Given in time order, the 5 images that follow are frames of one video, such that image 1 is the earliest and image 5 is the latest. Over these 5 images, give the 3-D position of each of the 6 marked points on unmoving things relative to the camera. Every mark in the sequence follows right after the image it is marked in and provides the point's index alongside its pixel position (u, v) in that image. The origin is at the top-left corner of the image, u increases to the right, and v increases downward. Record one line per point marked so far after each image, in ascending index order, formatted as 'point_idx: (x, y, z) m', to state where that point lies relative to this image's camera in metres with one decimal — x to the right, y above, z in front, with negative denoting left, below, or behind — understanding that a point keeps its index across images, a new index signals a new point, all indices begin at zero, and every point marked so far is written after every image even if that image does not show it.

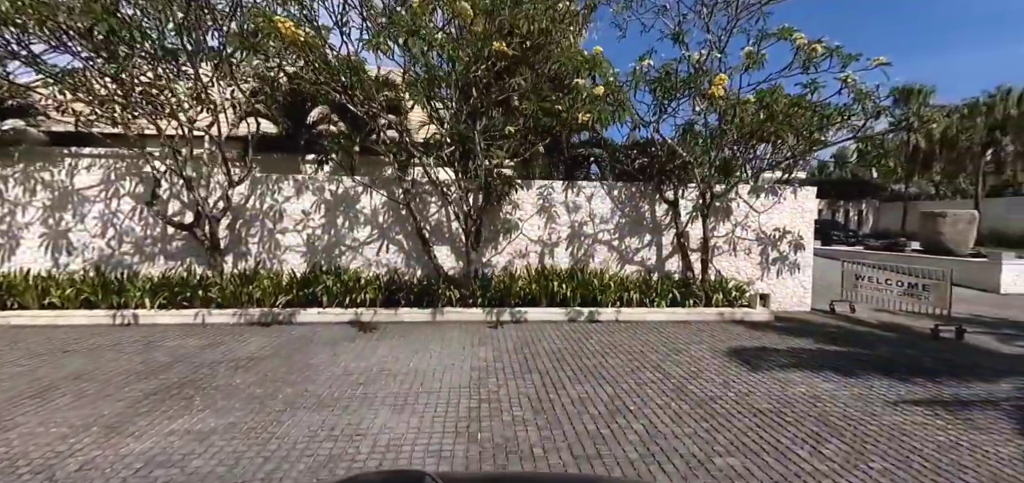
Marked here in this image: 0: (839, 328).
0: (+5.9, -1.6, +8.1) m
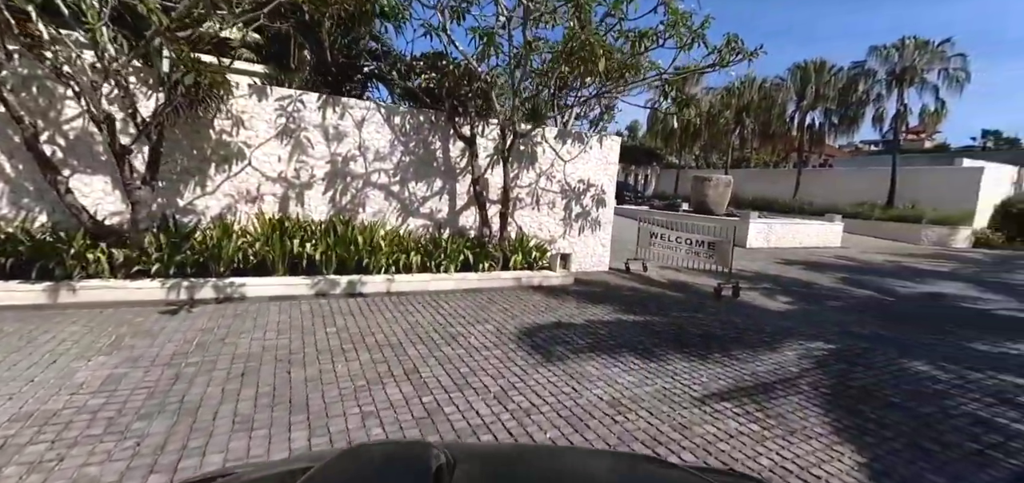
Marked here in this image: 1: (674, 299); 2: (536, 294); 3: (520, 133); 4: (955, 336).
0: (+2.1, -0.8, +7.5) m
1: (+2.5, -0.9, +7.1) m
2: (+0.4, -0.8, +6.9) m
3: (+0.1, +1.7, +7.1) m
4: (+5.8, -1.3, +6.0) m
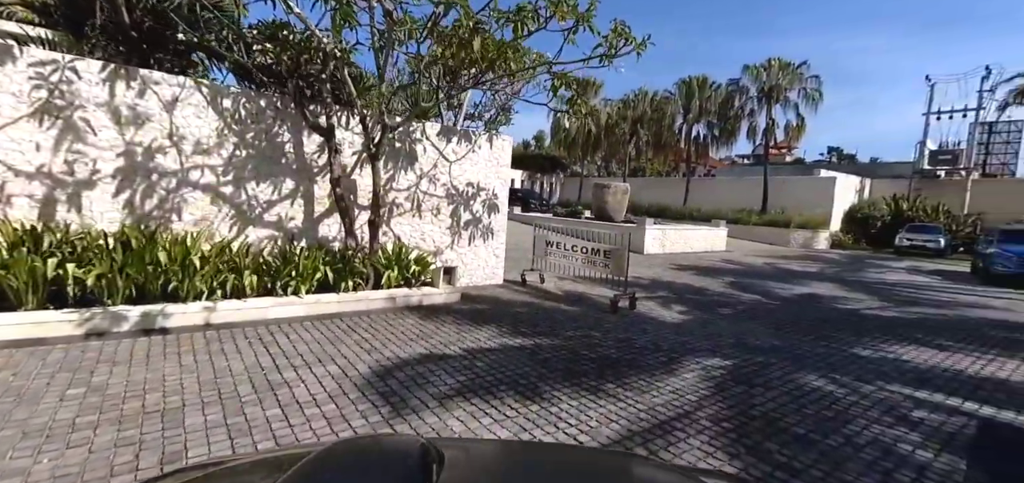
0: (+0.2, -1.0, +6.8) m
1: (+0.8, -1.0, +6.4) m
2: (-1.3, -1.0, +5.8) m
3: (-1.6, +1.5, +6.1) m
4: (+4.2, -1.3, +5.9) m
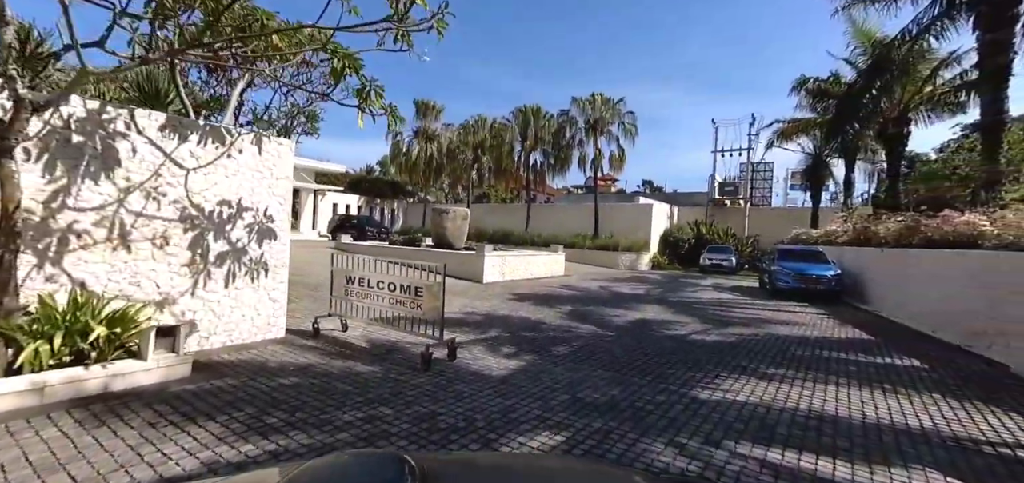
0: (-2.2, -1.4, +4.8) m
1: (-1.6, -1.4, +4.6) m
2: (-3.3, -1.3, +3.4) m
3: (-3.8, +1.1, +3.7) m
4: (+1.9, -1.6, +5.2) m
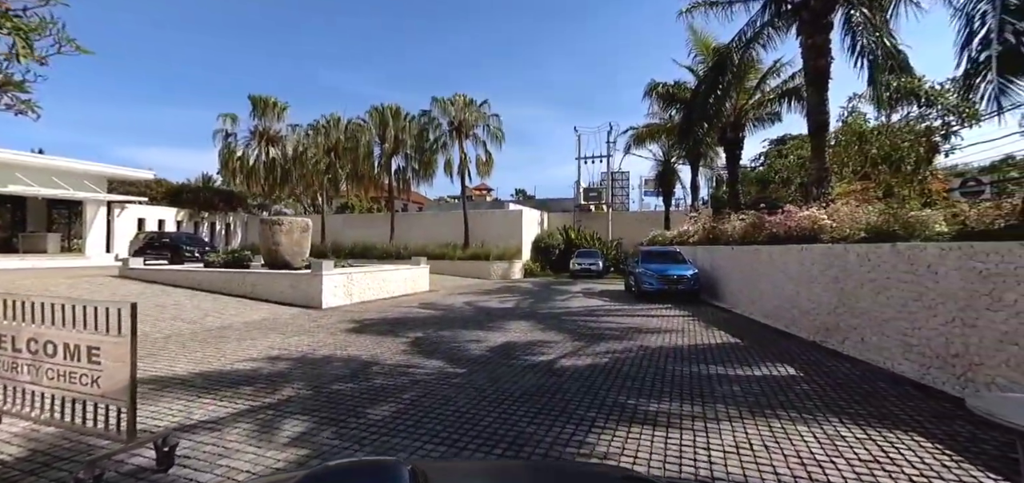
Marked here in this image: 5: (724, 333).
0: (-3.7, -1.6, +2.1) m
1: (-3.0, -1.6, +2.1) m
2: (-4.4, -1.5, +0.4) m
3: (-5.0, +0.9, +0.6) m
4: (+0.2, -1.7, +3.6) m
5: (+4.1, -1.8, +8.8) m
